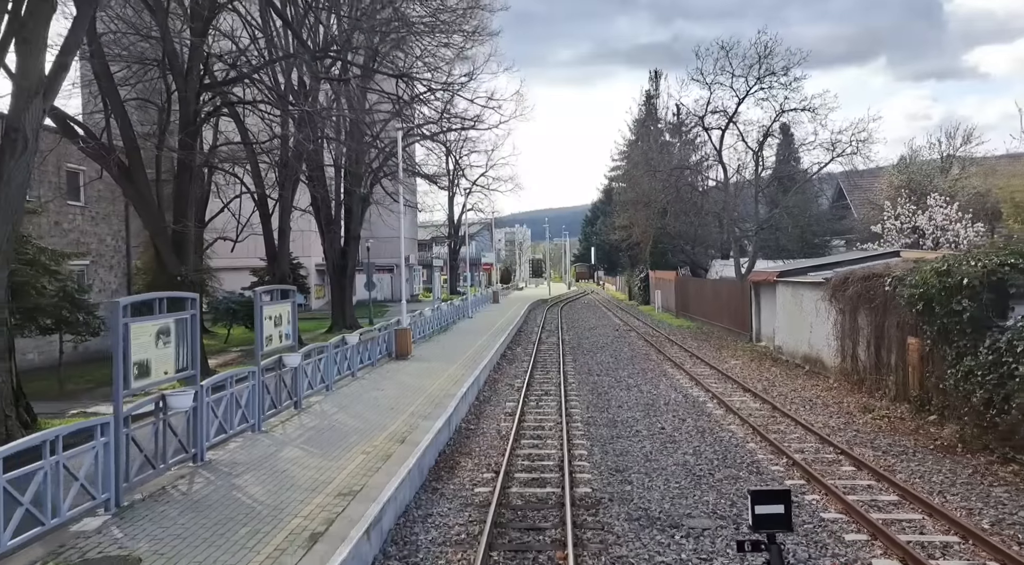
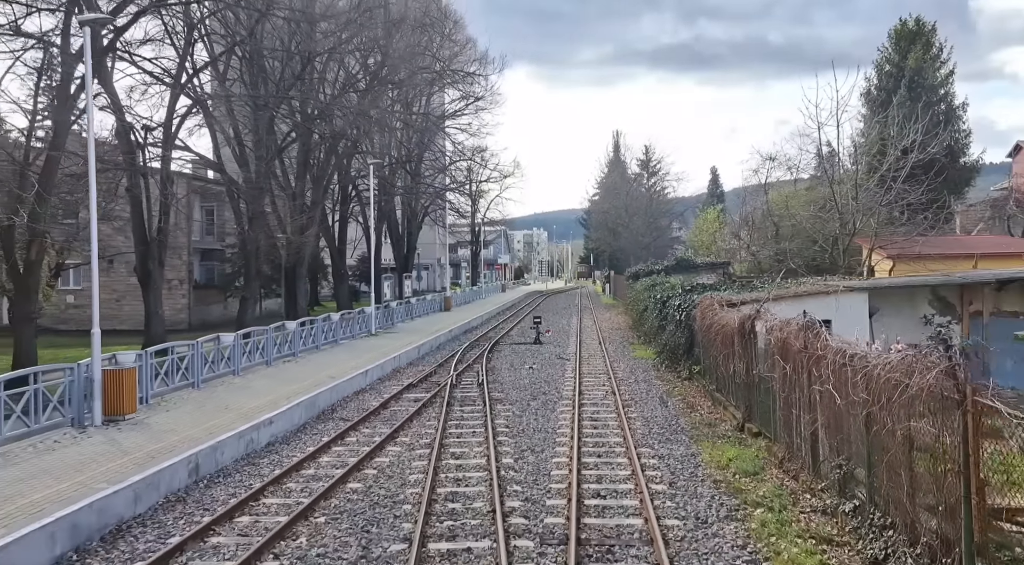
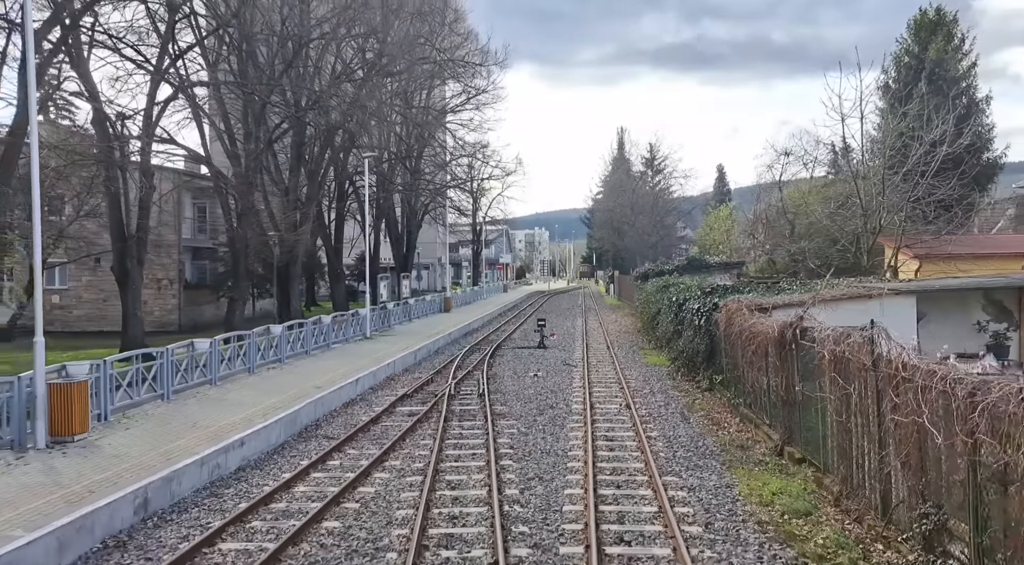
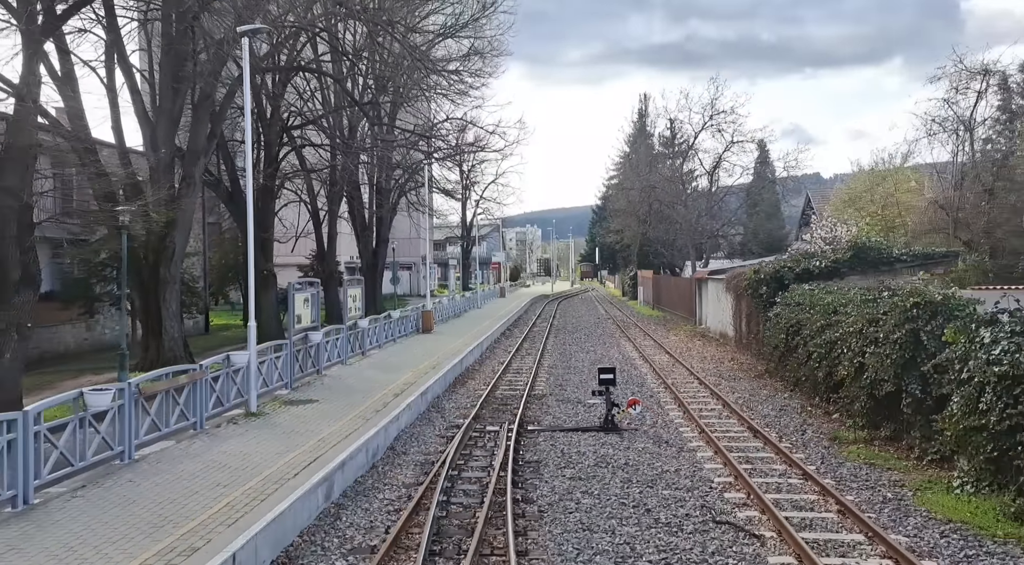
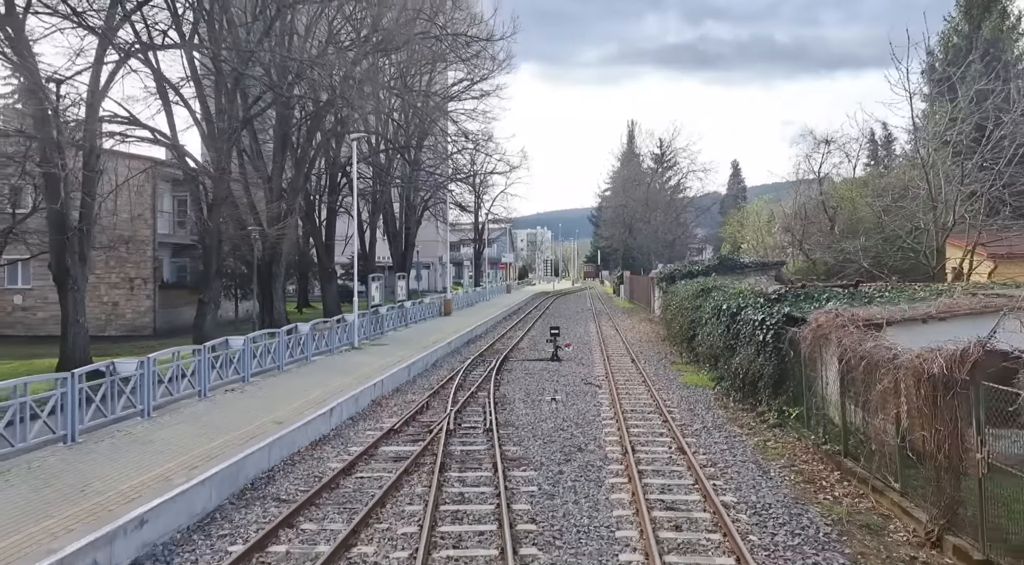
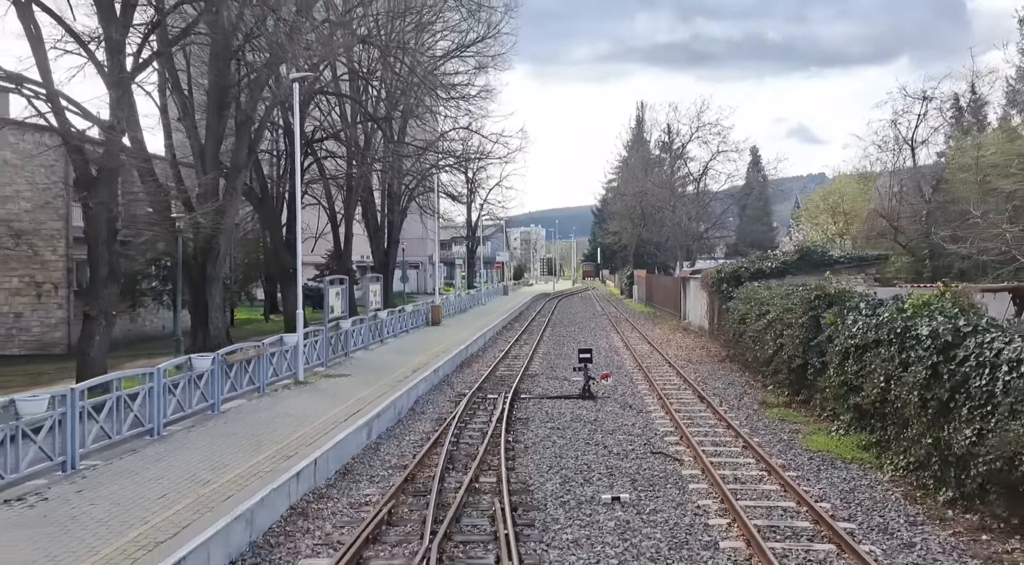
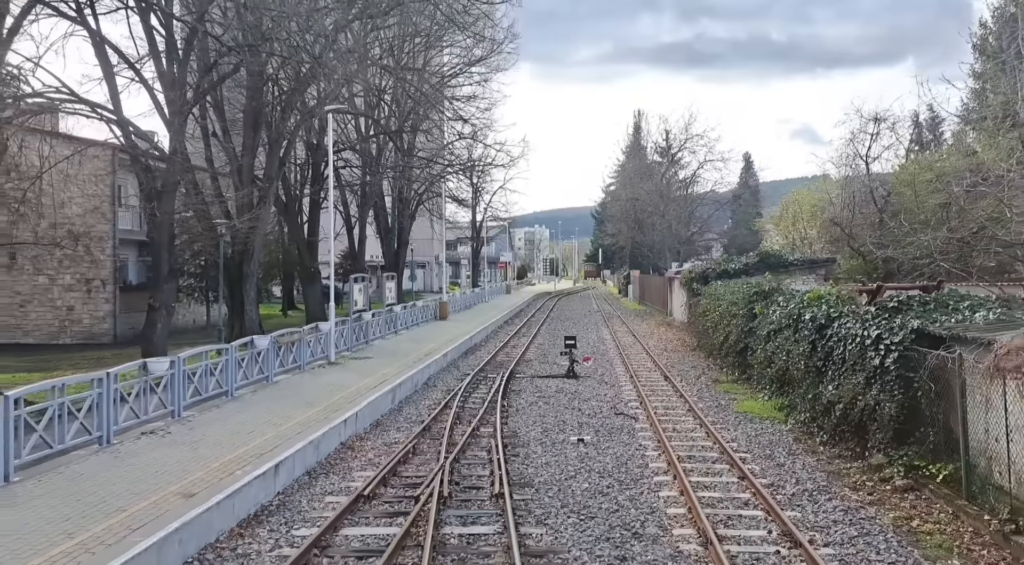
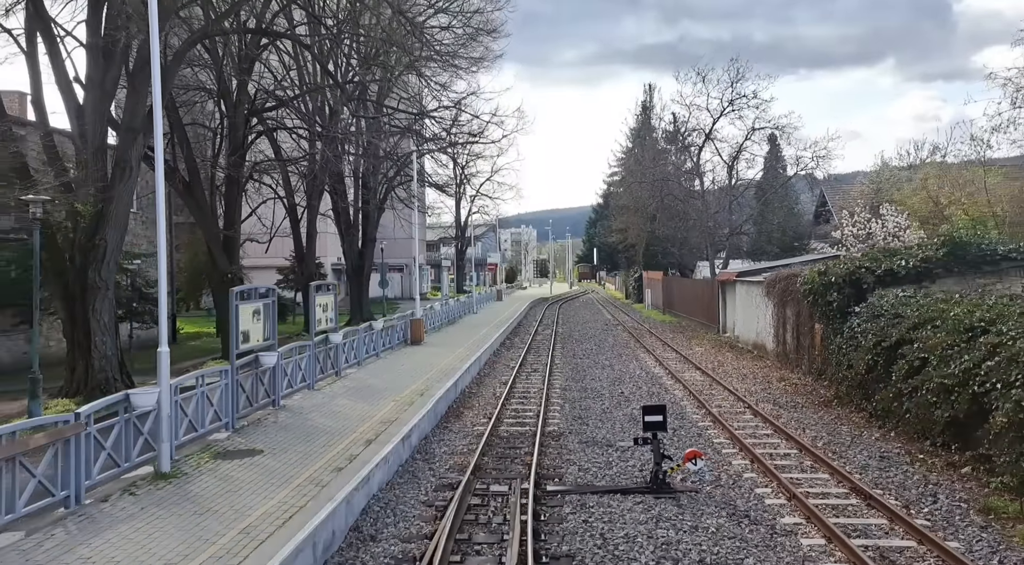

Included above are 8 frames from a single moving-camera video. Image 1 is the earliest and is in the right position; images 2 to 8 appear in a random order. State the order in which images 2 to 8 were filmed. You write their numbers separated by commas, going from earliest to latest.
8, 4, 6, 7, 5, 3, 2
